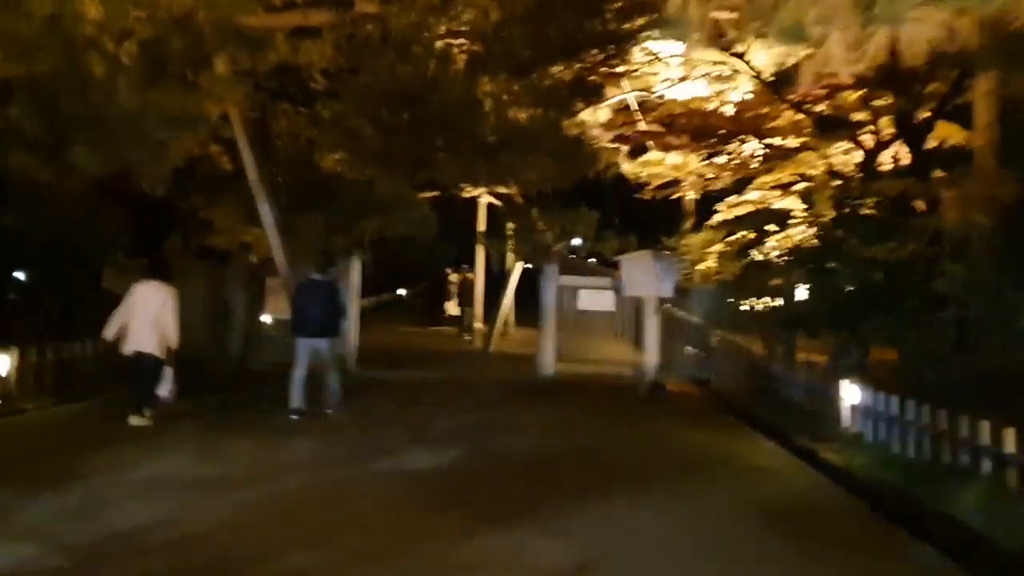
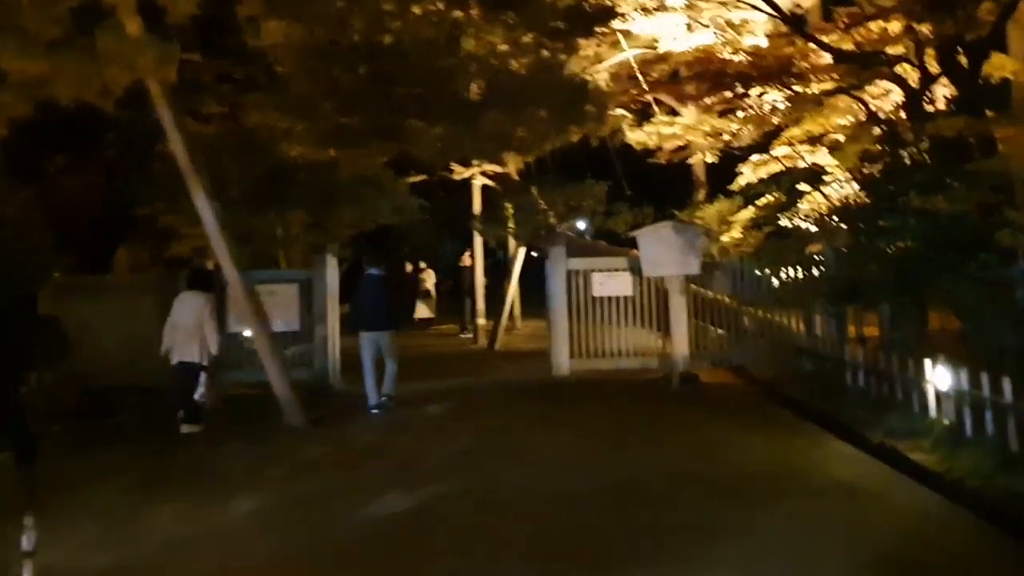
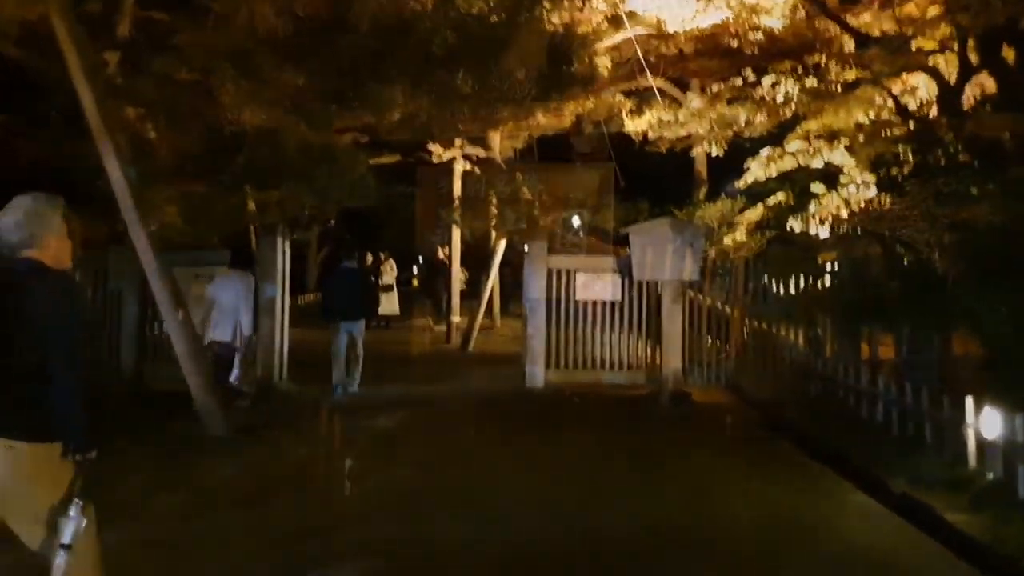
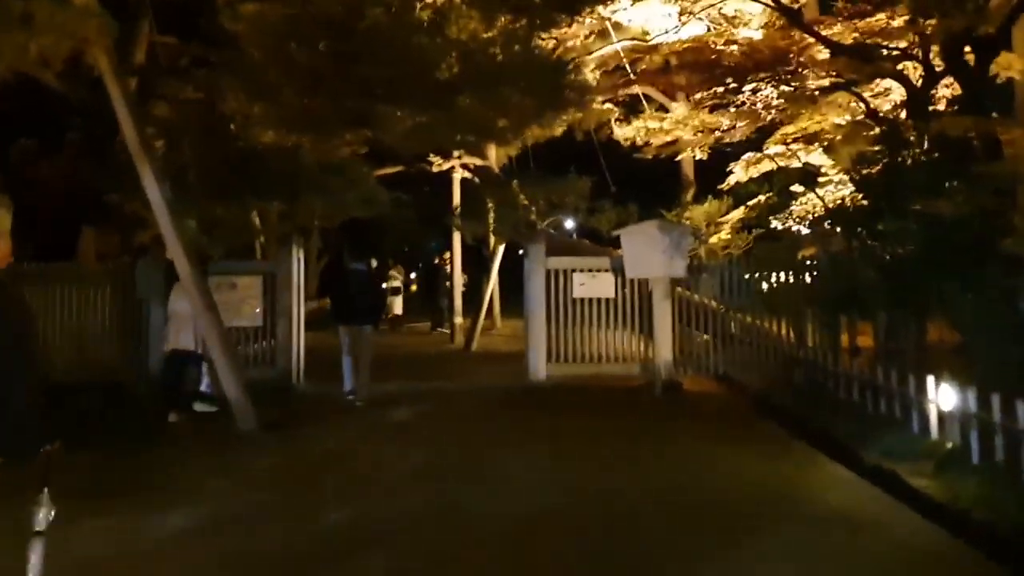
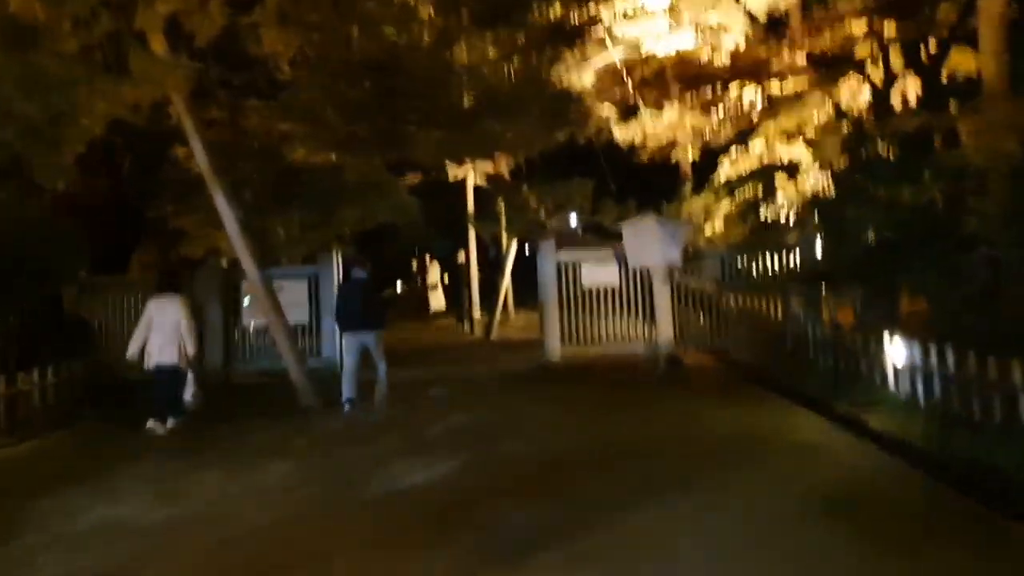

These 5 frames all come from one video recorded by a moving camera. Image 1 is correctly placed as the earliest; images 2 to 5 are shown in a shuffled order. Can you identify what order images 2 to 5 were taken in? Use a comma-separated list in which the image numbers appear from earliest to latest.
5, 2, 4, 3
